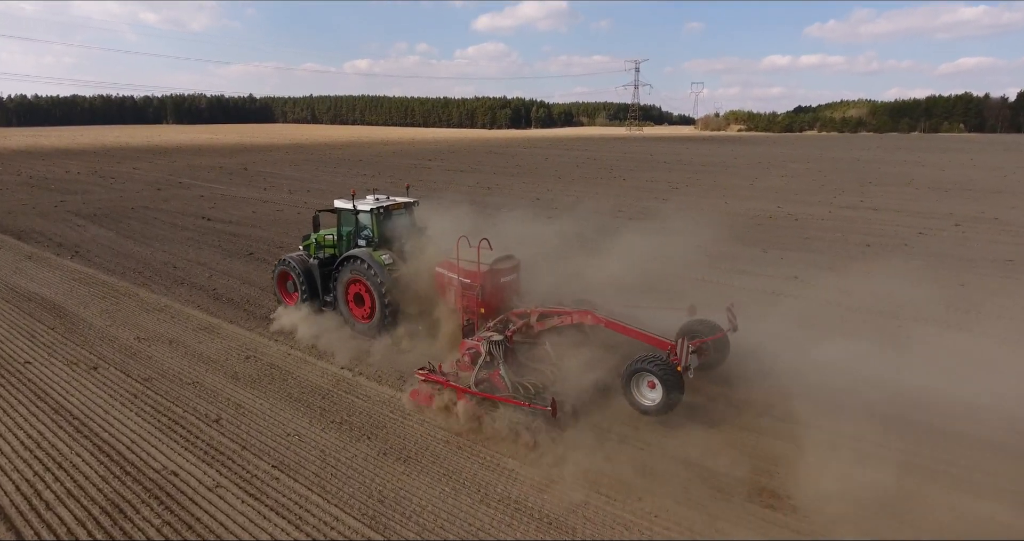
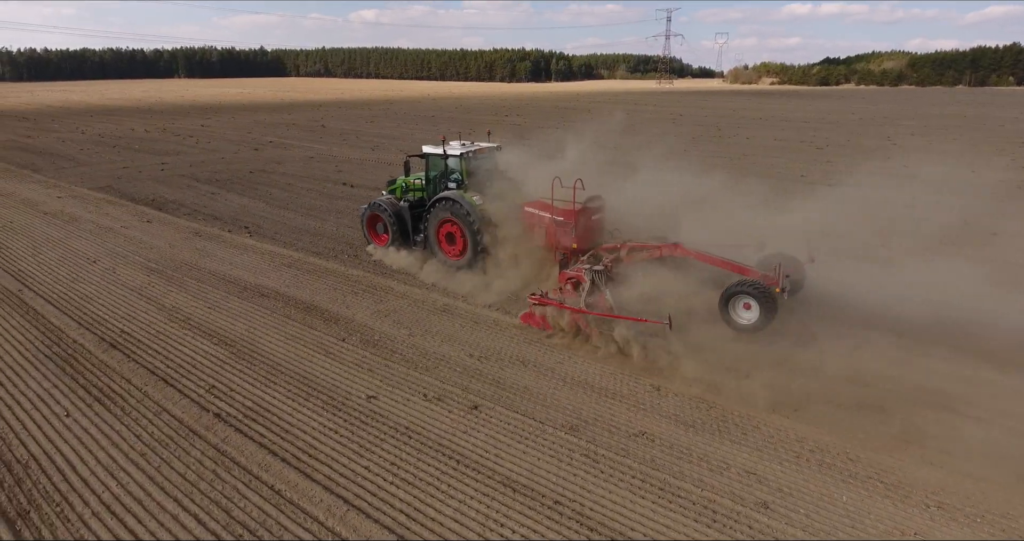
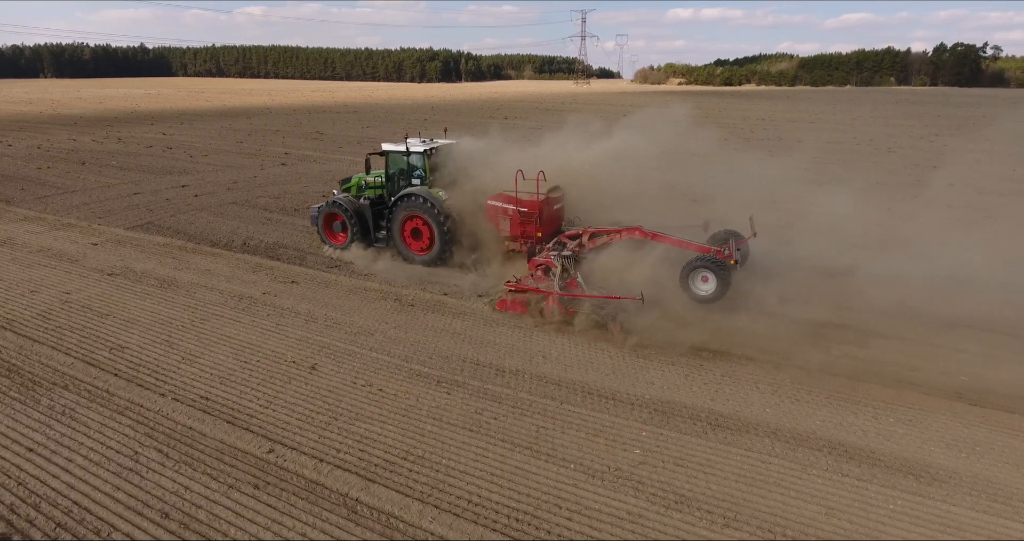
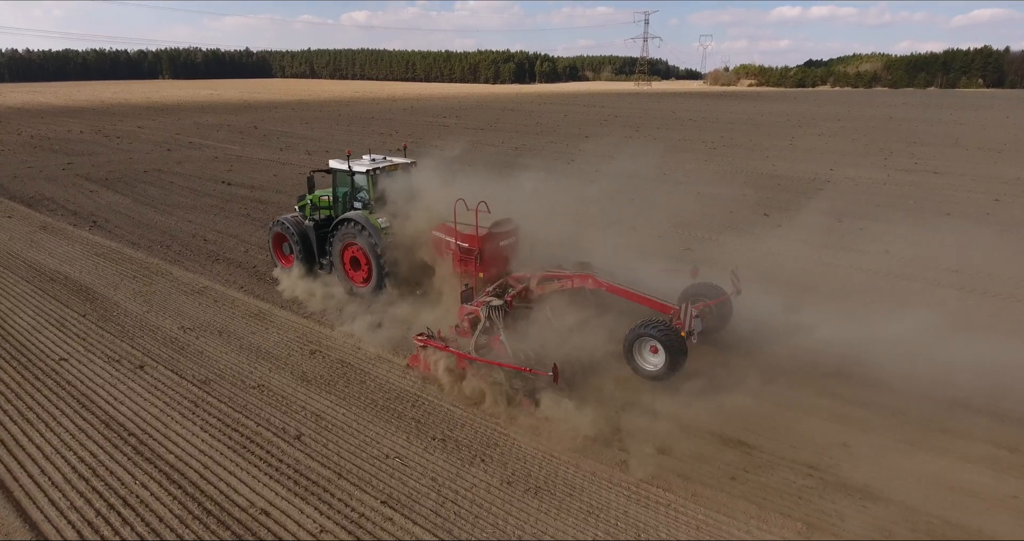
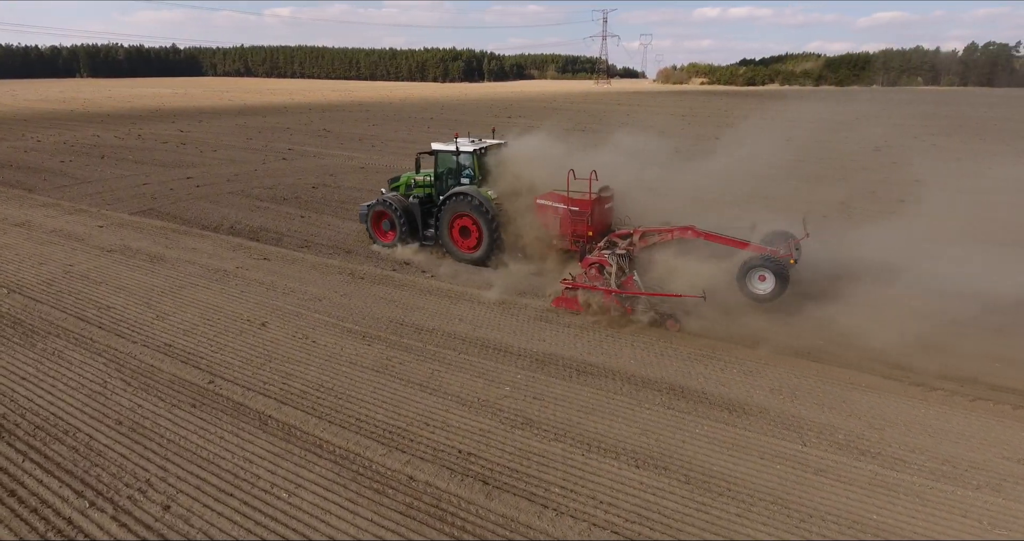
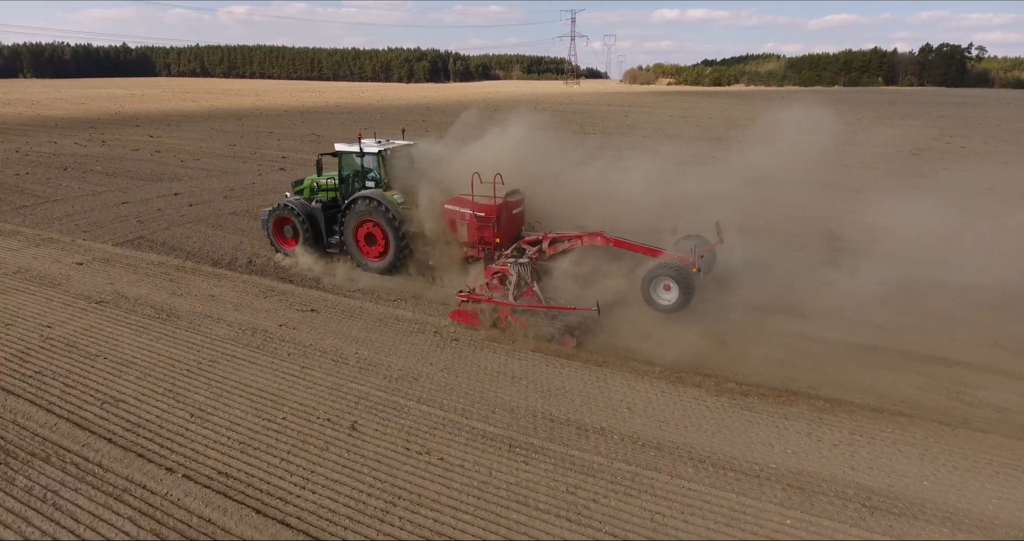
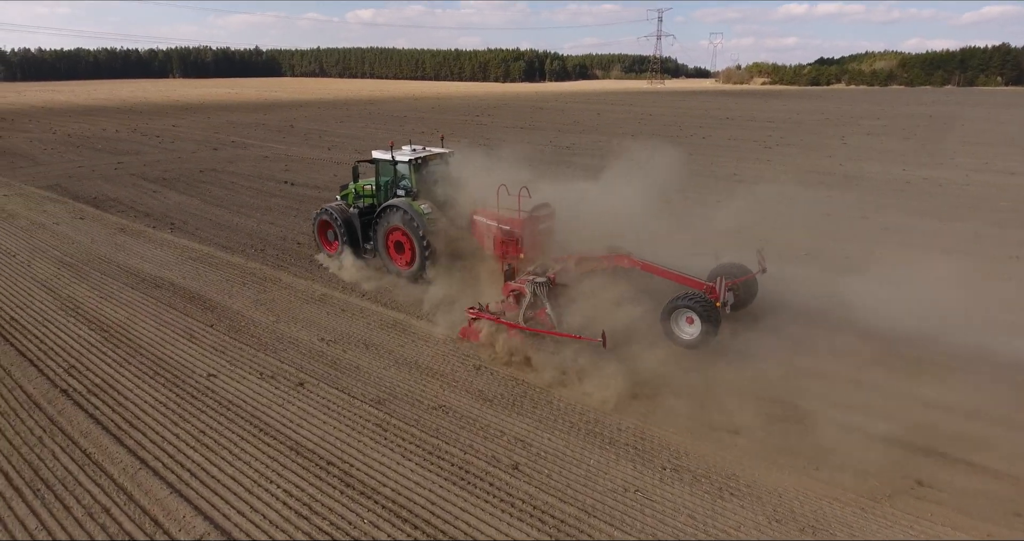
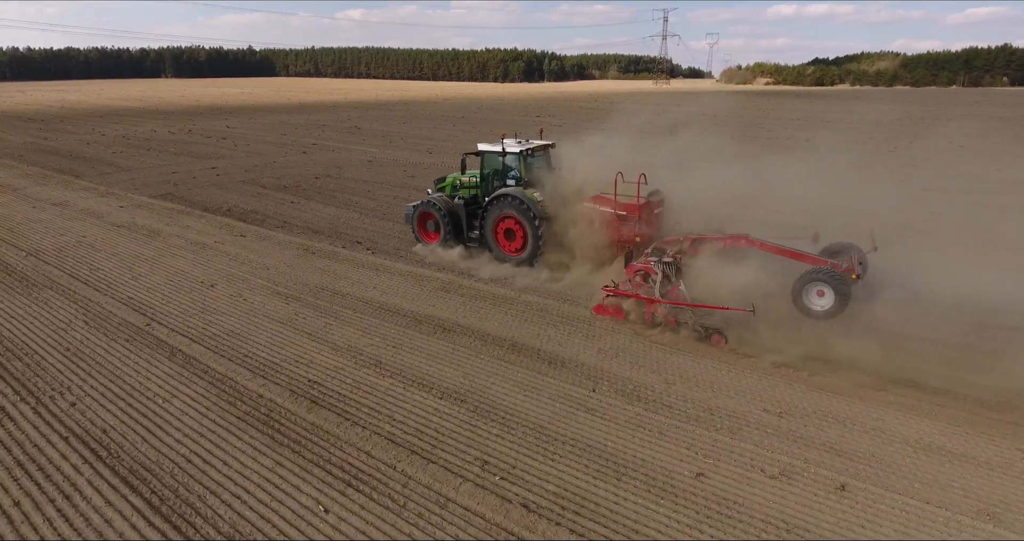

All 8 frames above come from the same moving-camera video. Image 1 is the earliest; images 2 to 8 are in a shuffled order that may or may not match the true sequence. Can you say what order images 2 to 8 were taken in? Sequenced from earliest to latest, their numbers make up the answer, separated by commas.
4, 7, 2, 8, 5, 3, 6
